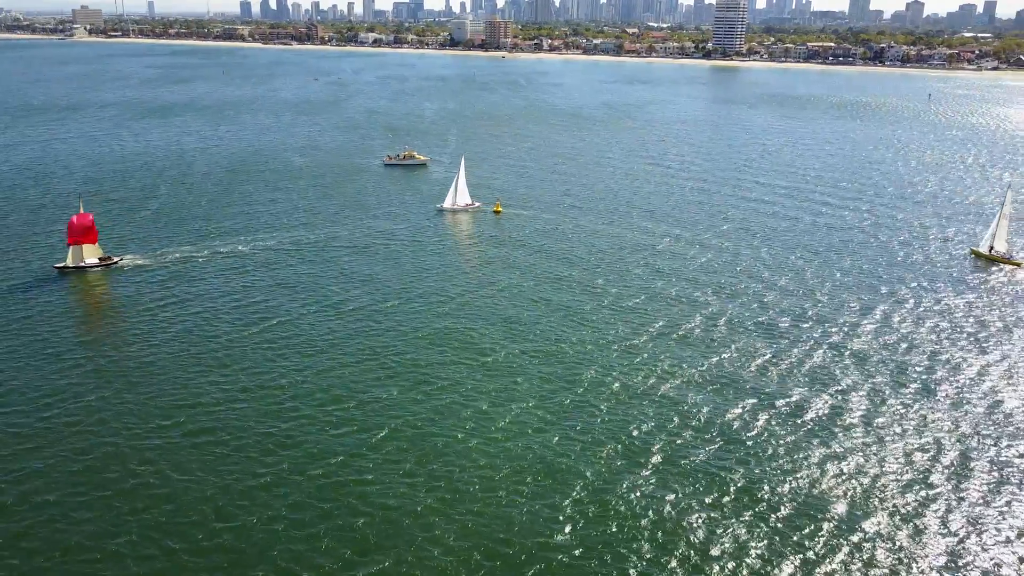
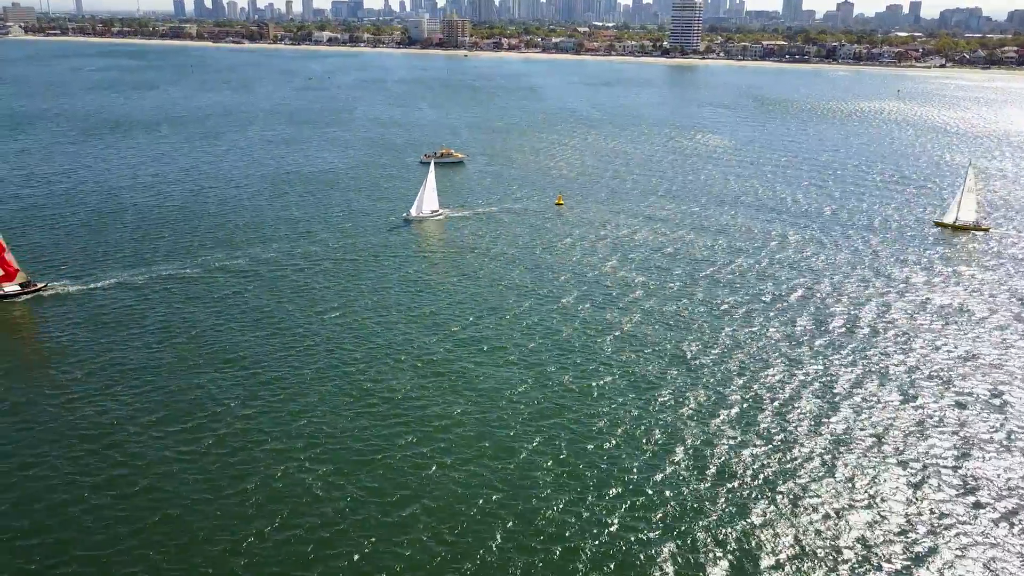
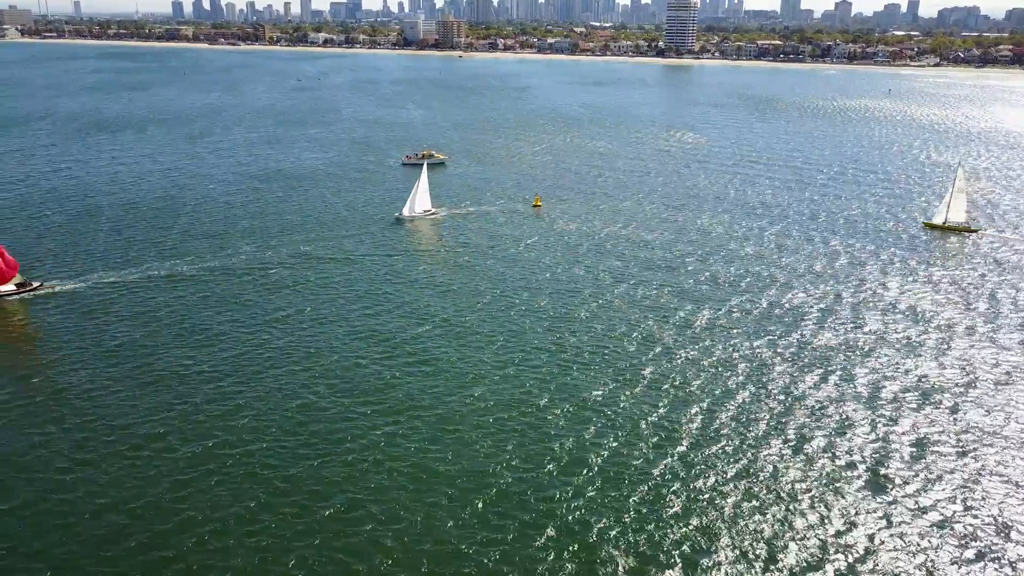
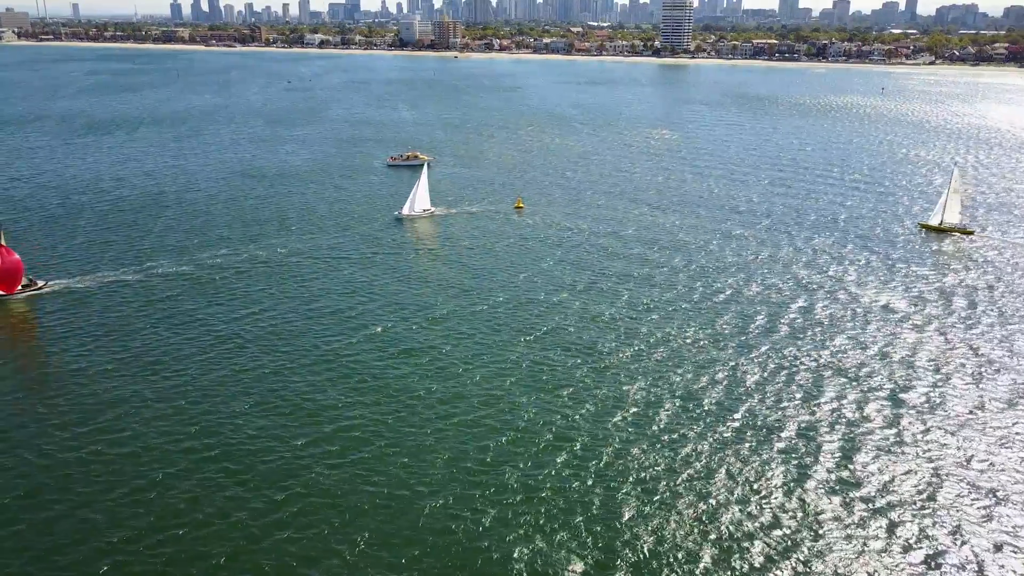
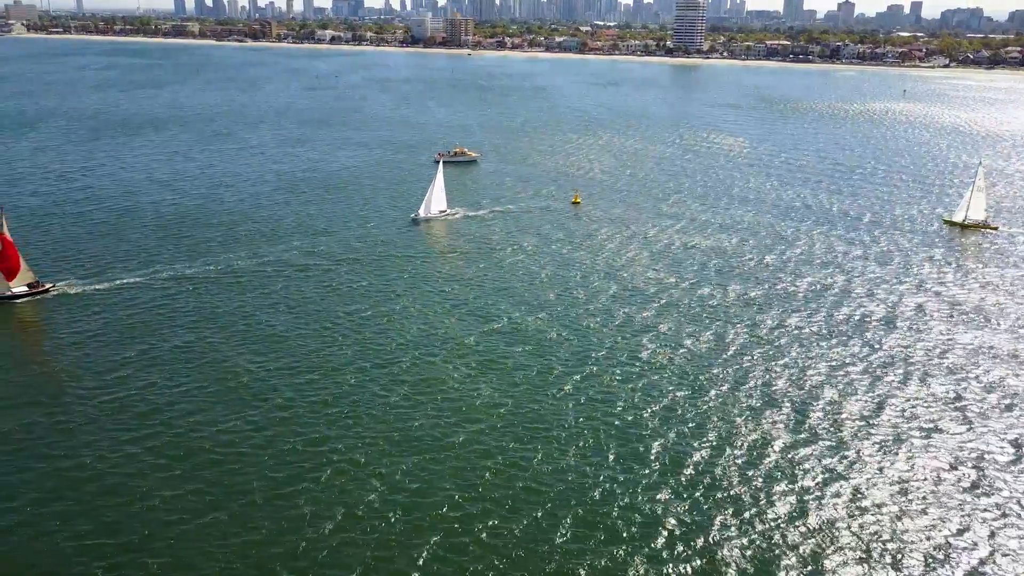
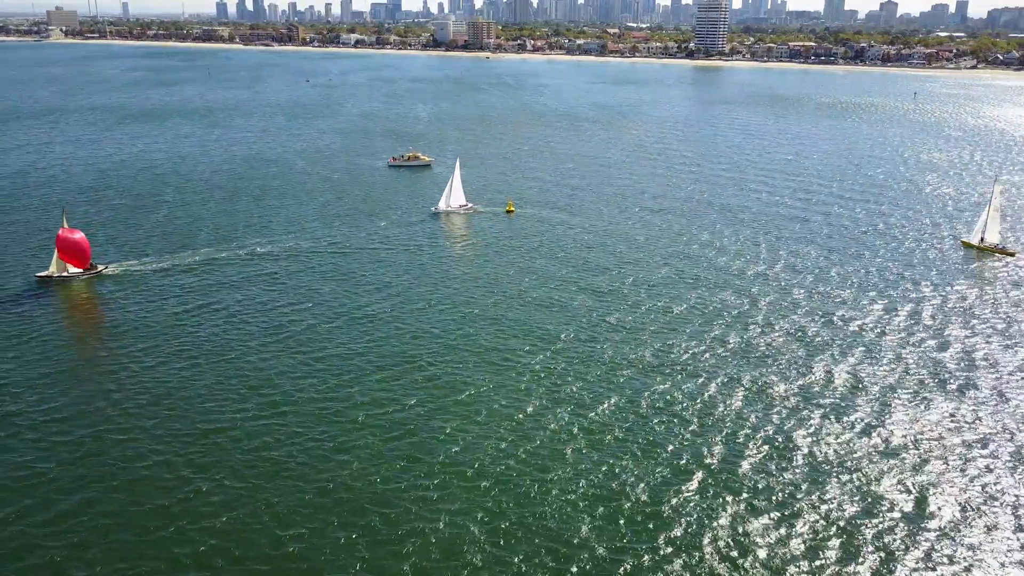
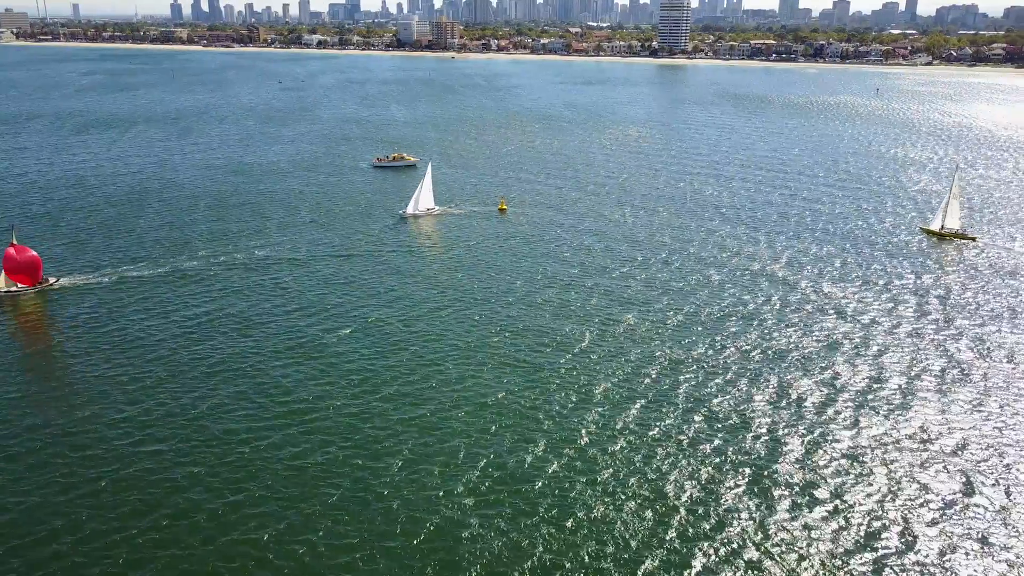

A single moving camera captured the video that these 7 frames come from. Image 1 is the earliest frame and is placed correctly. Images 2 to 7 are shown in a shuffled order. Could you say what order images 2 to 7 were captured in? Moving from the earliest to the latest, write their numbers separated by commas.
6, 7, 4, 3, 2, 5
